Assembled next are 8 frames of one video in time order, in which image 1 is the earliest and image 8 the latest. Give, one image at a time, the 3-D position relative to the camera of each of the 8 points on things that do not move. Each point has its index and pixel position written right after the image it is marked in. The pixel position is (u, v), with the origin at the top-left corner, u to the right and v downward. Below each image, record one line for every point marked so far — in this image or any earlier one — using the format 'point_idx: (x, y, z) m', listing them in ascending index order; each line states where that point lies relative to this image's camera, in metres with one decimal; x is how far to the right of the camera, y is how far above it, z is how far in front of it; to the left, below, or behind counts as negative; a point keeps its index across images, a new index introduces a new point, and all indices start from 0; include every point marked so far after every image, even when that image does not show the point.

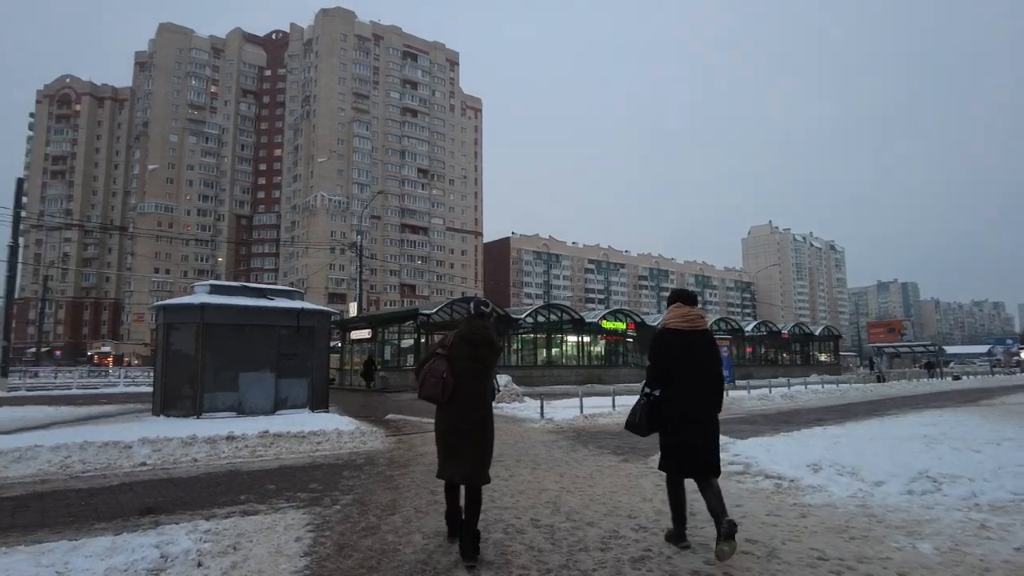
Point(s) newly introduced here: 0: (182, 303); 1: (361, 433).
0: (-8.1, -0.4, +16.2) m
1: (-2.6, -2.5, +11.4) m
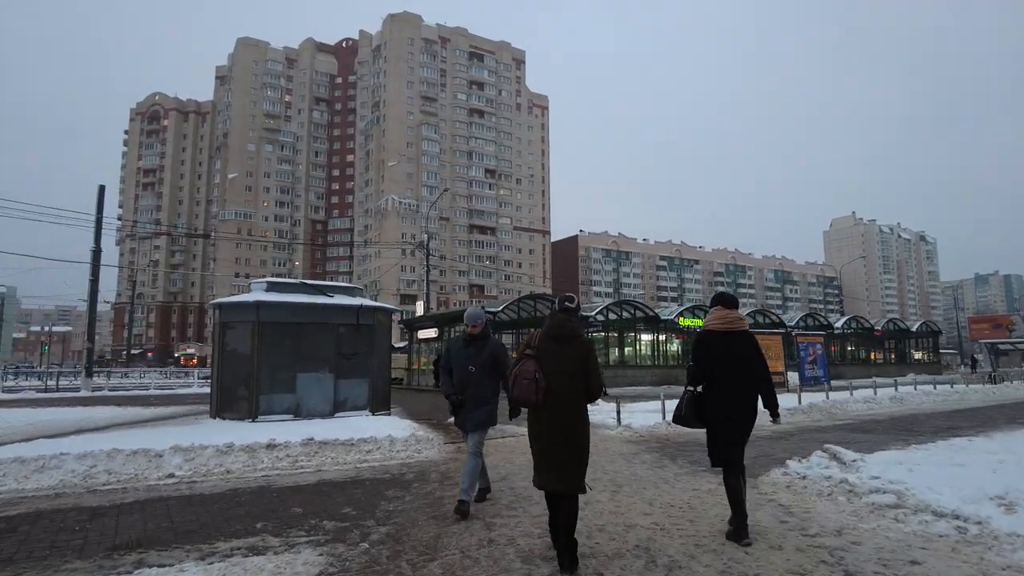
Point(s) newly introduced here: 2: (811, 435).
0: (-6.5, -0.3, +15.6) m
1: (-1.4, -2.4, +10.3) m
2: (+5.1, -2.5, +11.2) m
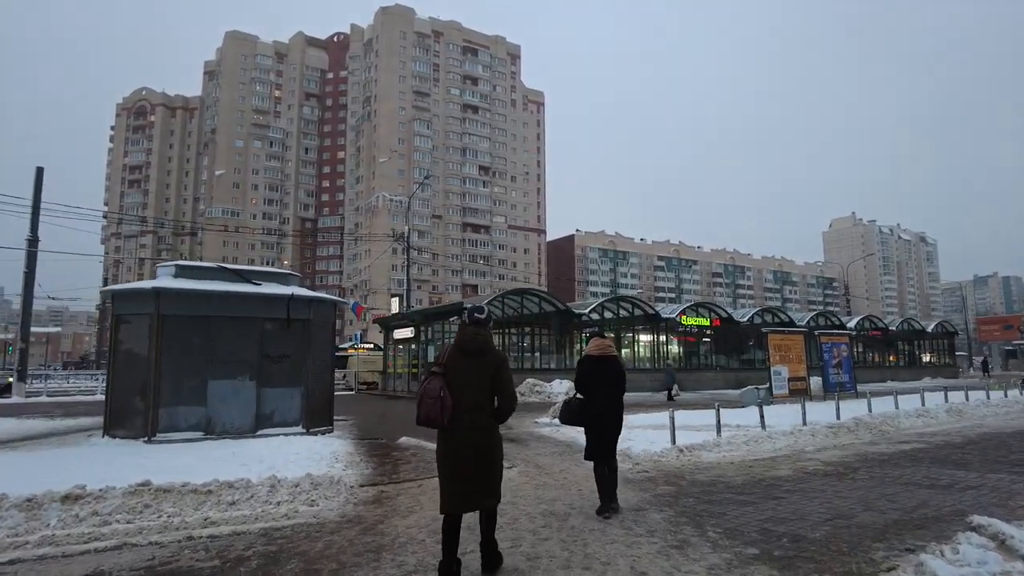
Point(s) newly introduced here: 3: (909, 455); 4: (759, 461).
0: (-7.1, 0.0, +12.3) m
1: (-2.0, -2.1, +7.0) m
2: (+4.5, -2.2, +8.0) m
3: (+5.5, -2.3, +9.1) m
4: (+3.4, -2.4, +9.2) m
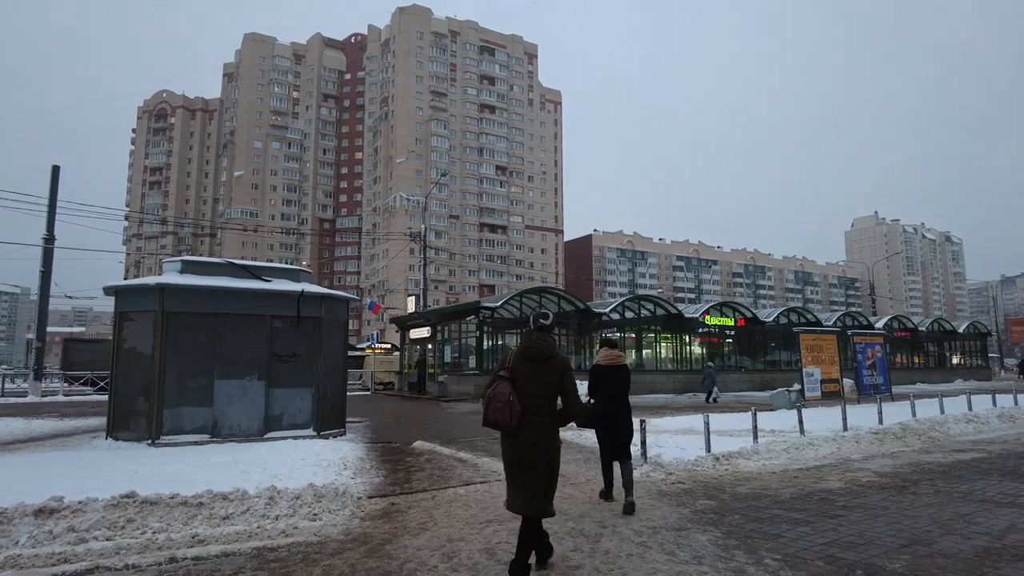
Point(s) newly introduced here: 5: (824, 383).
0: (-6.7, +0.1, +11.8) m
1: (-1.8, -2.0, +6.4) m
2: (+4.8, -2.1, +7.2) m
3: (+5.7, -2.2, +8.3) m
4: (+3.7, -2.3, +8.4) m
5: (+9.0, -2.7, +19.0) m
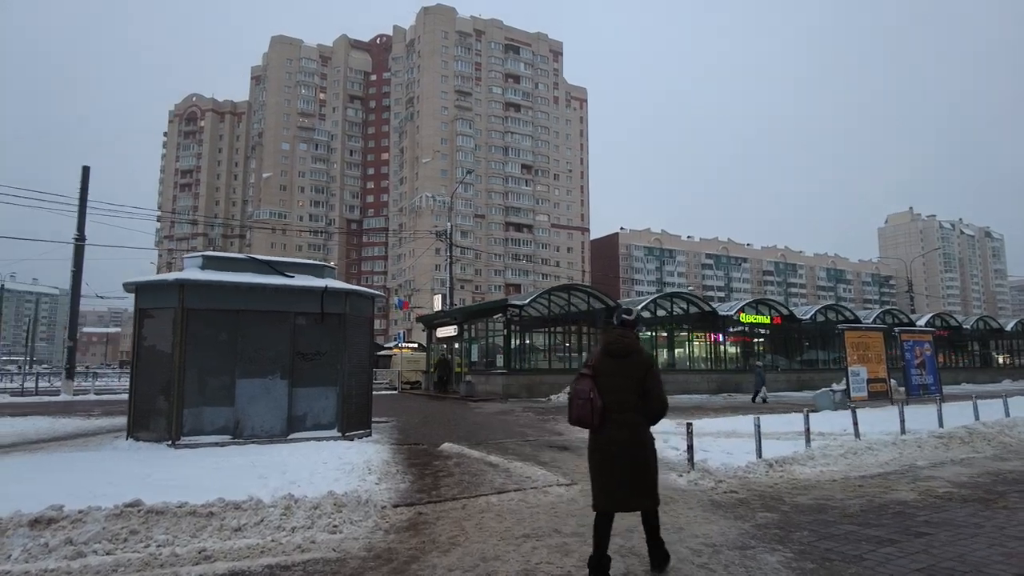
0: (-6.2, +0.1, +11.5) m
1: (-1.5, -1.9, +5.8) m
2: (+5.1, -2.0, +6.4) m
3: (+6.1, -2.1, +7.4) m
4: (+4.1, -2.2, +7.7) m
5: (+9.8, -2.6, +18.1) m
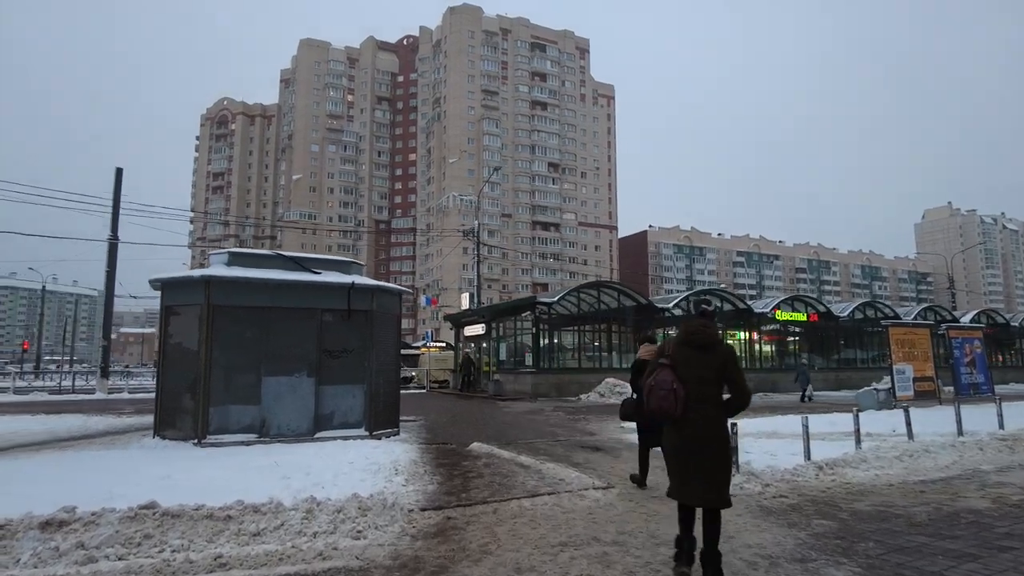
0: (-5.7, +0.2, +11.3) m
1: (-1.2, -1.9, +5.5) m
2: (+5.4, -1.9, +5.8) m
3: (+6.5, -2.0, +6.8) m
4: (+4.5, -2.1, +7.1) m
5: (+10.6, -2.5, +17.3) m
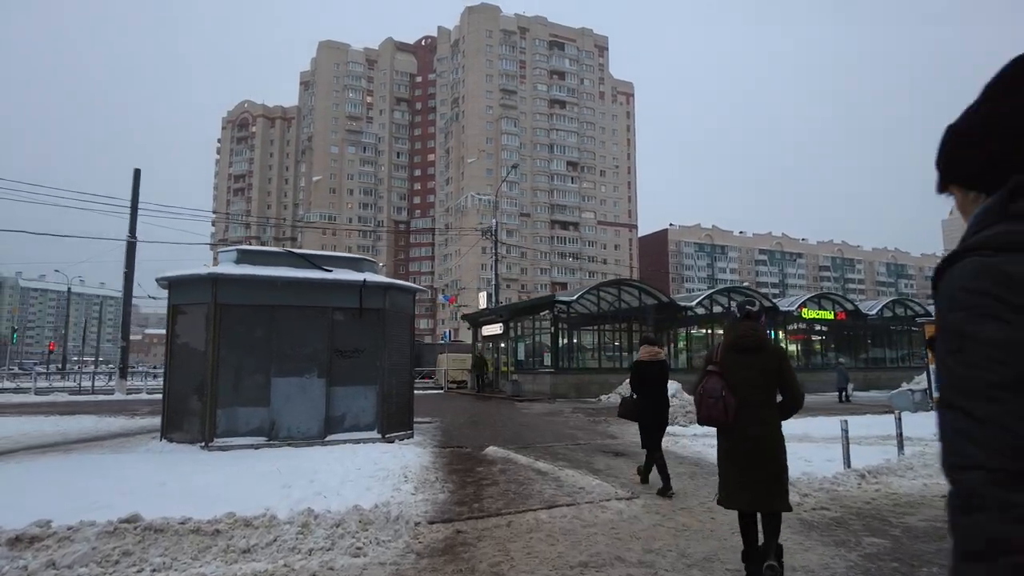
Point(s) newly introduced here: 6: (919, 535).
0: (-5.4, +0.2, +11.0) m
1: (-1.1, -1.8, +5.0) m
2: (+5.6, -1.8, +5.2) m
3: (+6.6, -1.9, +6.1) m
4: (+4.7, -2.0, +6.5) m
5: (+11.0, -2.4, +16.5) m
6: (+3.2, -1.9, +5.1) m
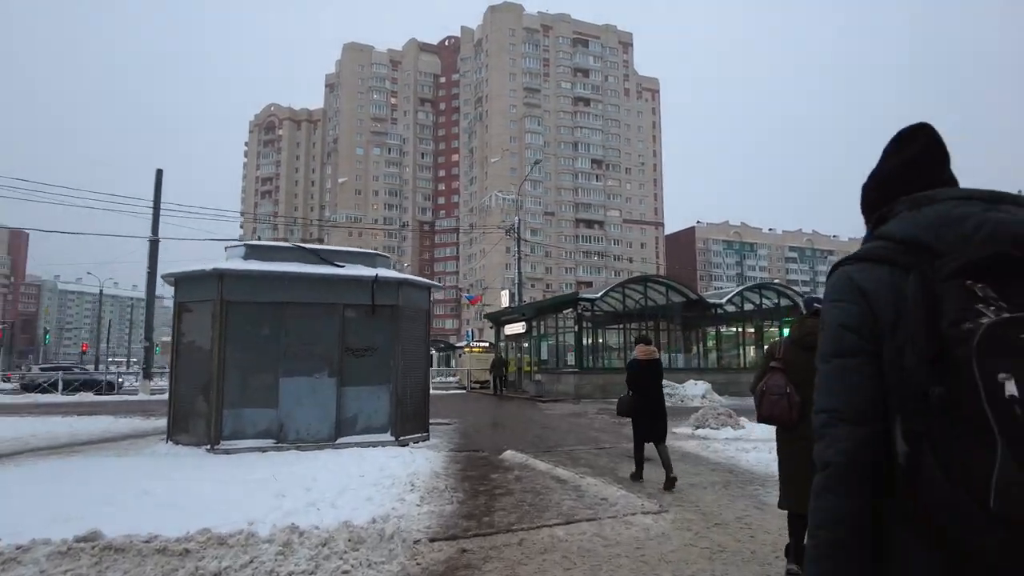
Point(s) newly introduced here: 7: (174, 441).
0: (-5.1, +0.3, +10.6) m
1: (-1.0, -1.7, +4.5) m
2: (+5.6, -1.7, +4.3) m
3: (+6.8, -1.8, +5.2) m
4: (+4.8, -1.9, +5.7) m
5: (+11.5, -2.2, +15.4) m
6: (+3.2, -1.8, +4.4) m
7: (-5.5, -2.5, +10.7) m
